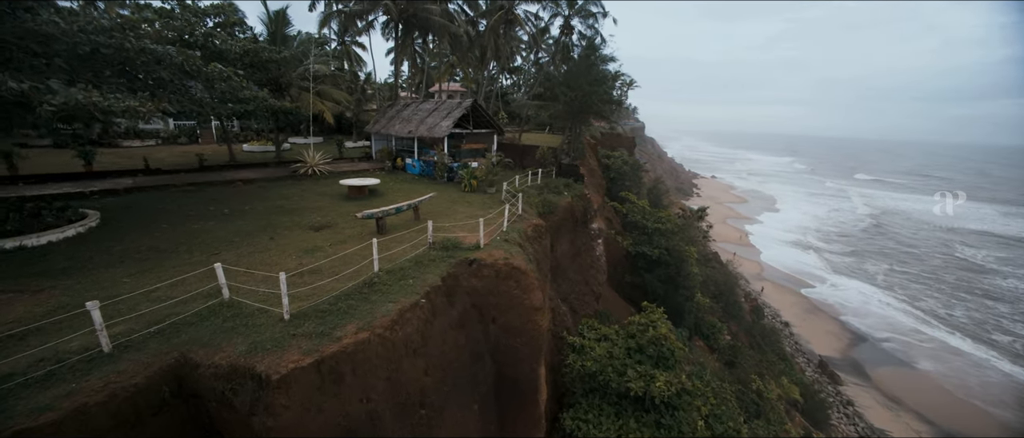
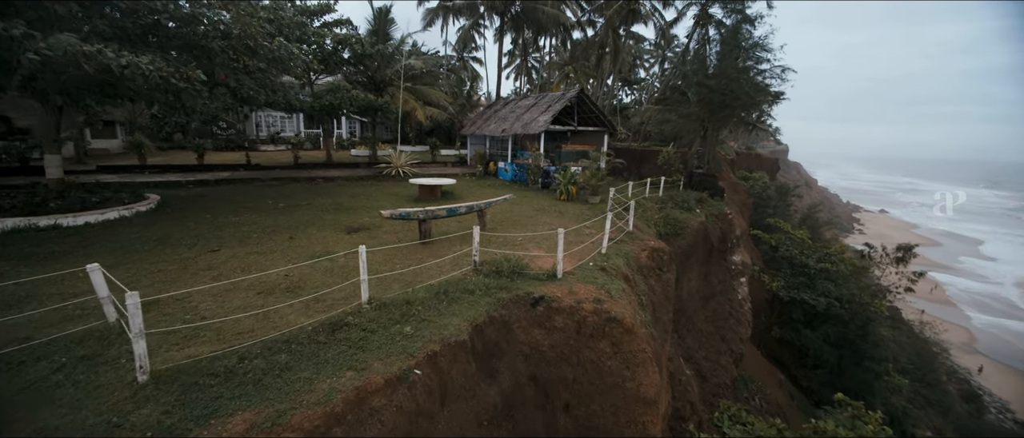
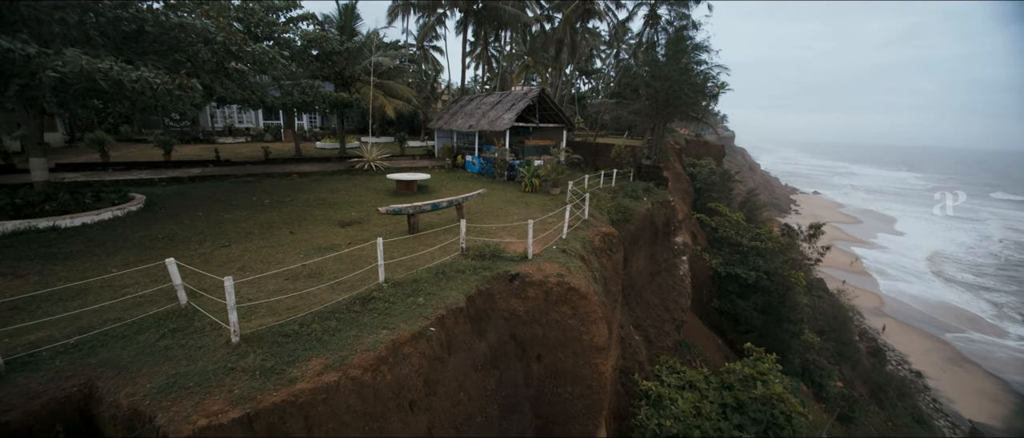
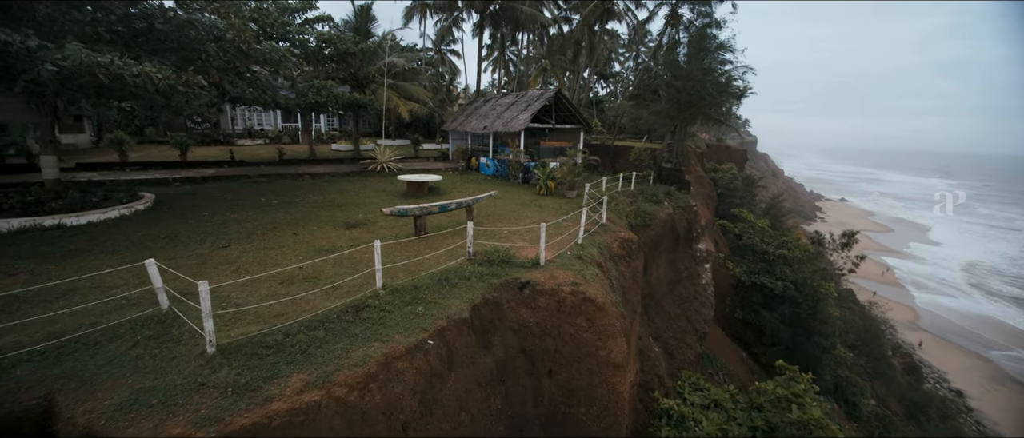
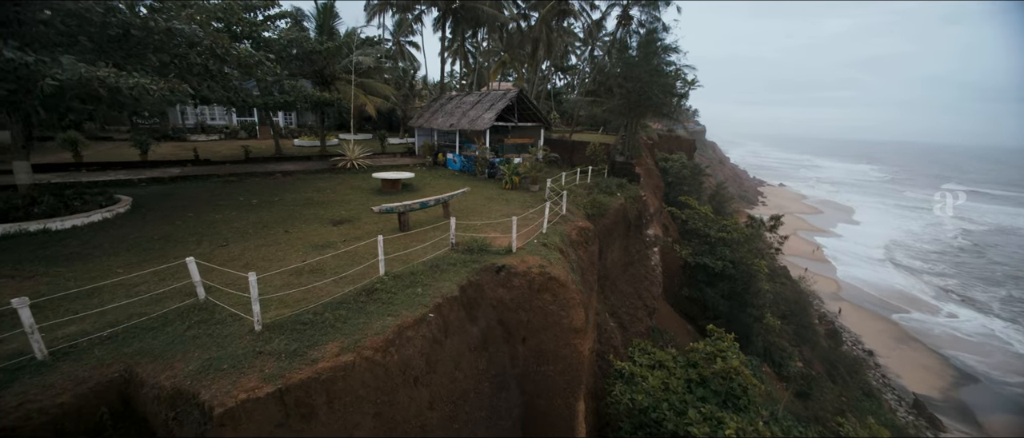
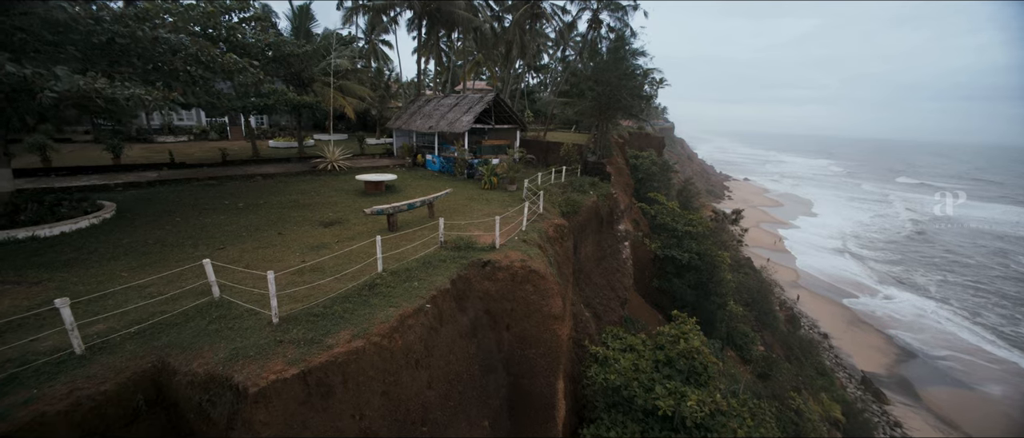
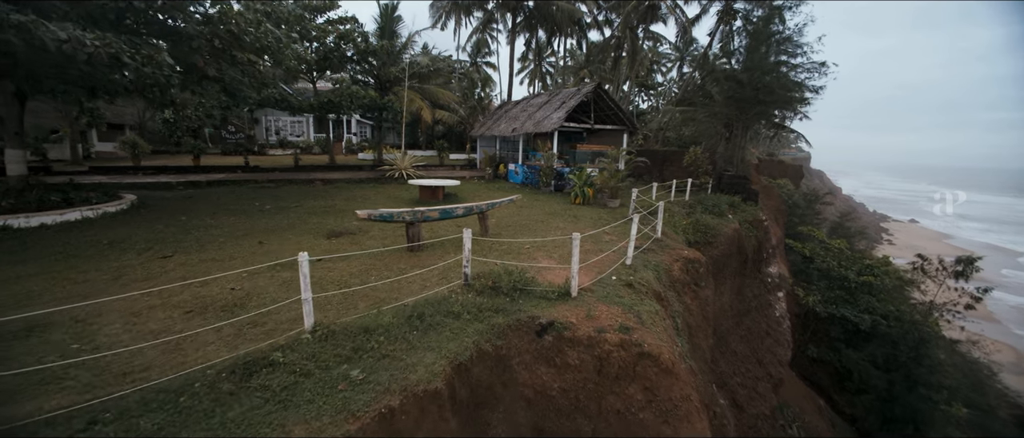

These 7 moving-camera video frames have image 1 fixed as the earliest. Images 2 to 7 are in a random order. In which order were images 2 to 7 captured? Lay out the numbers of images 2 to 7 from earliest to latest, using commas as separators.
6, 5, 3, 4, 2, 7
